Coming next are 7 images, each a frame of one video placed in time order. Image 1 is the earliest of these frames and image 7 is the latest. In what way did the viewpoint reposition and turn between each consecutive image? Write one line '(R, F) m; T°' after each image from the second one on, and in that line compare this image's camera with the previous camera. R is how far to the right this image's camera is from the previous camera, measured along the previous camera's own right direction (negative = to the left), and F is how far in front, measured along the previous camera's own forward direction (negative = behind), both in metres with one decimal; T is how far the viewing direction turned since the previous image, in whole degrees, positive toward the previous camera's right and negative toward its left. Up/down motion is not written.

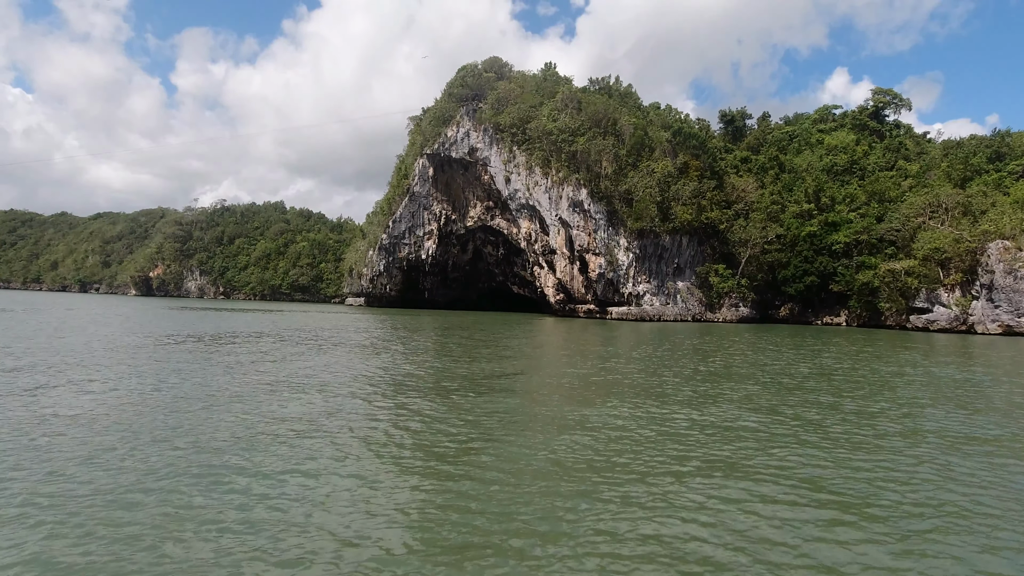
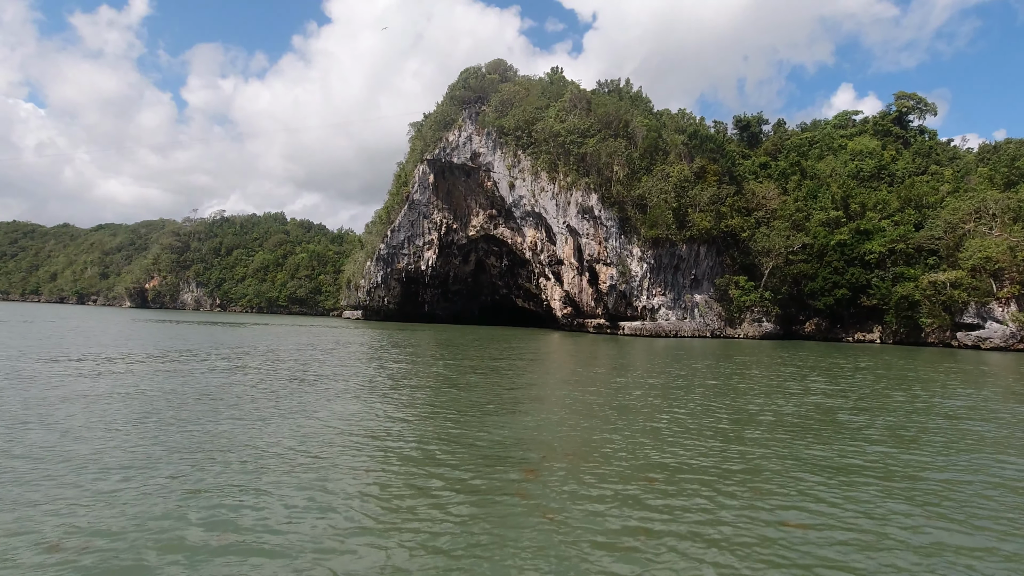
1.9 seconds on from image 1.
(+0.1, +2.2) m; -1°
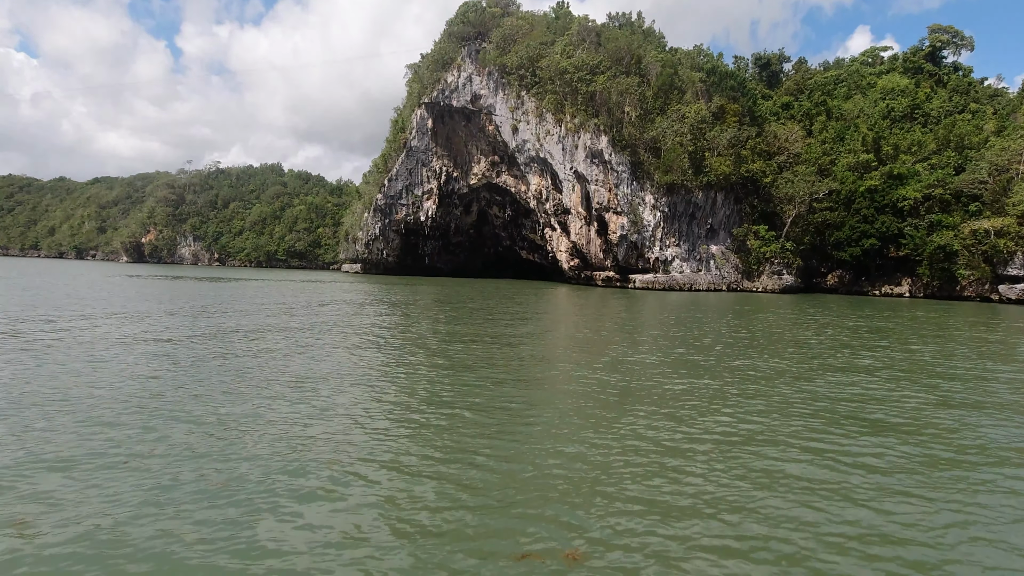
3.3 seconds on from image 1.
(+0.1, +1.6) m; -1°
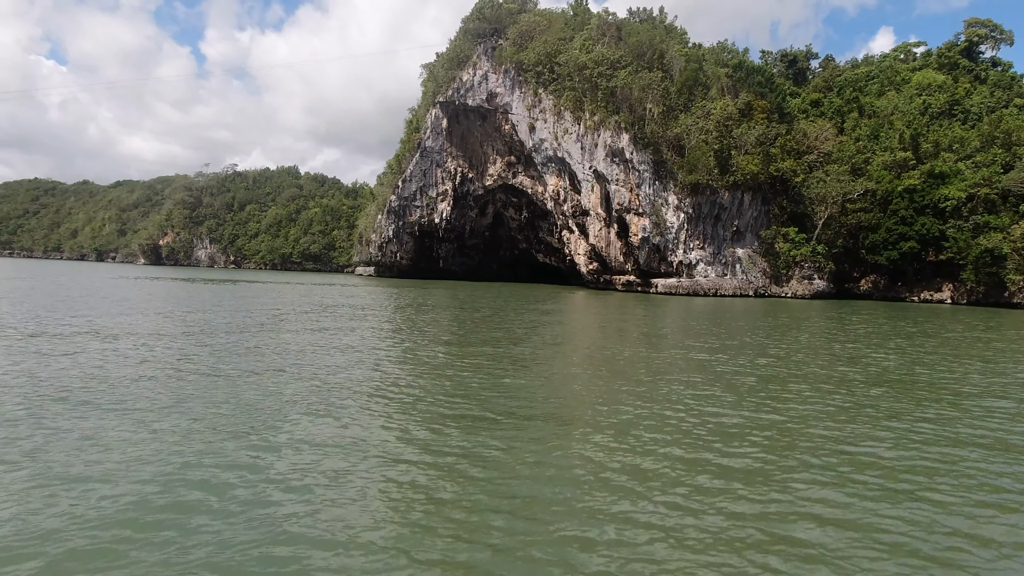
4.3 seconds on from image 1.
(0.0, +1.0) m; -2°
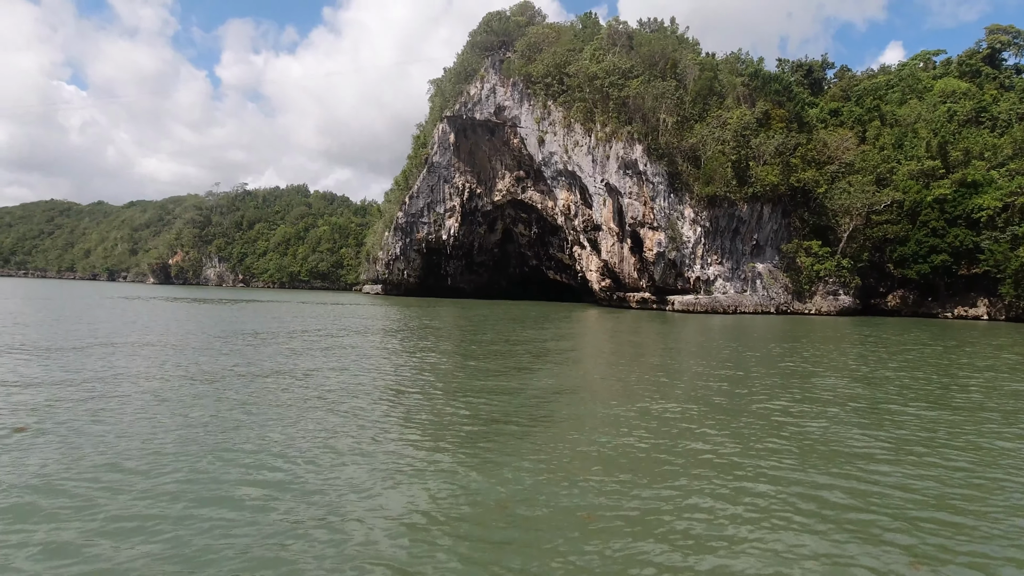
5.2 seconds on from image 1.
(+0.1, +1.0) m; -1°
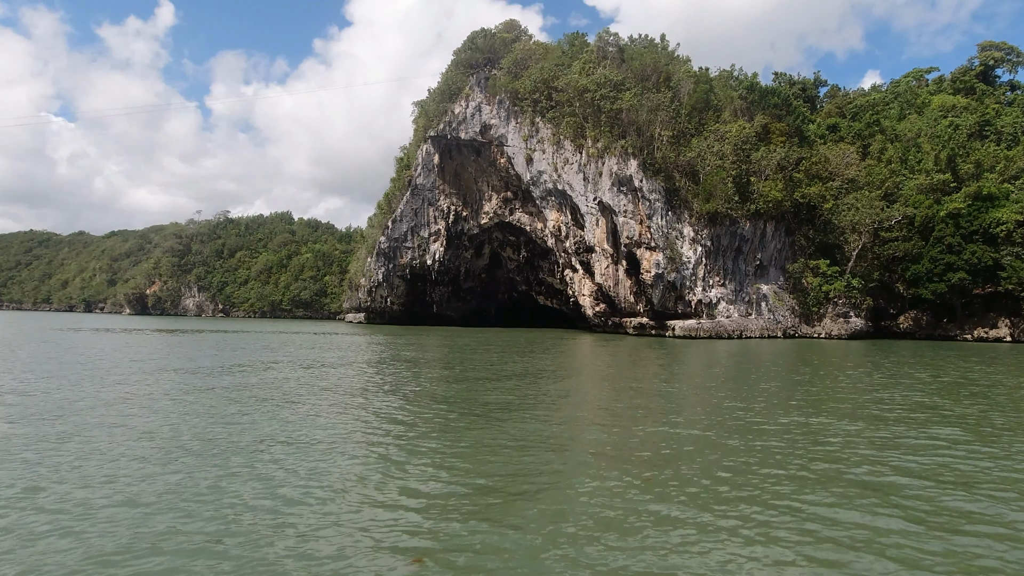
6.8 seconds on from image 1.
(+0.1, +1.7) m; +1°
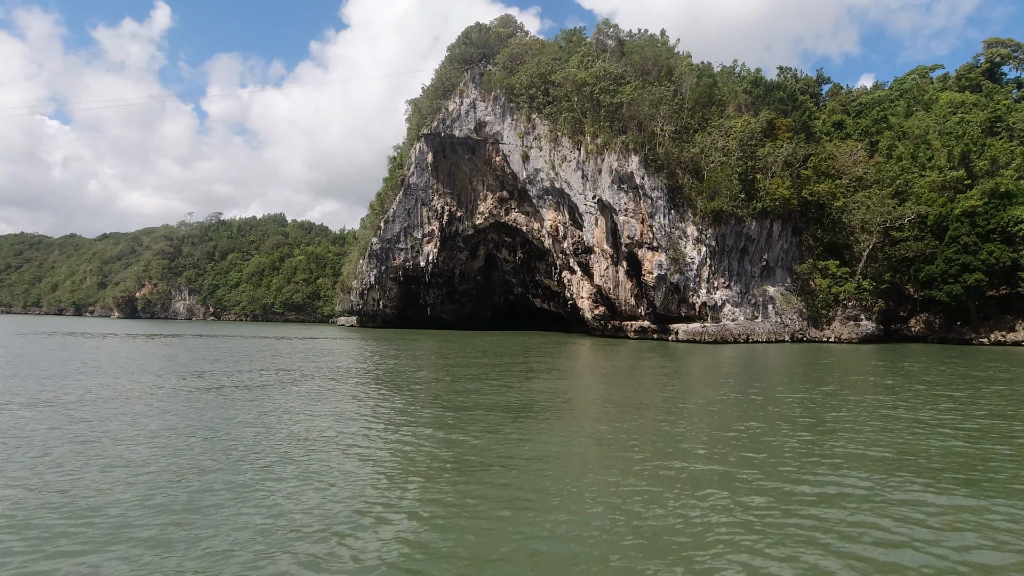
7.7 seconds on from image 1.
(0.0, +1.0) m; 0°
